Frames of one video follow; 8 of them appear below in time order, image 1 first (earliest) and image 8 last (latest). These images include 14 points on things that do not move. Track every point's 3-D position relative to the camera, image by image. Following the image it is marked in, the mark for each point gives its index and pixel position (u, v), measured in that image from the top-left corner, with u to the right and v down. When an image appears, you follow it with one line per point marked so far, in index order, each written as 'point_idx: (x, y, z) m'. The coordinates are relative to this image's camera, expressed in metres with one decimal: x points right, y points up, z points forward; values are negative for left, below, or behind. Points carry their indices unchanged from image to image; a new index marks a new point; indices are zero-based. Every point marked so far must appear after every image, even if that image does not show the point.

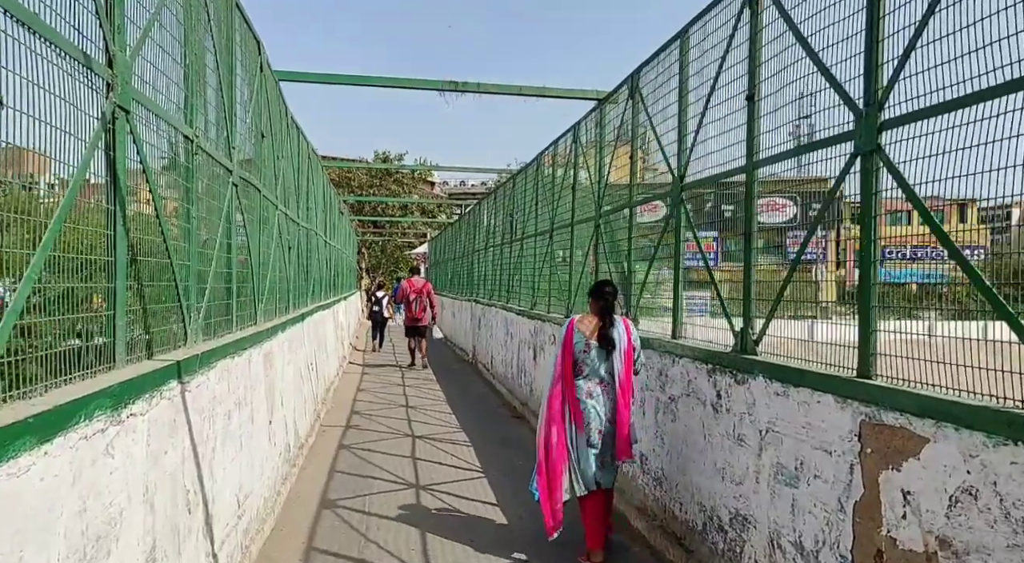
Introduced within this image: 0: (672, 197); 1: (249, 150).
0: (+1.2, +0.6, +5.3) m
1: (-2.1, +1.0, +5.8) m
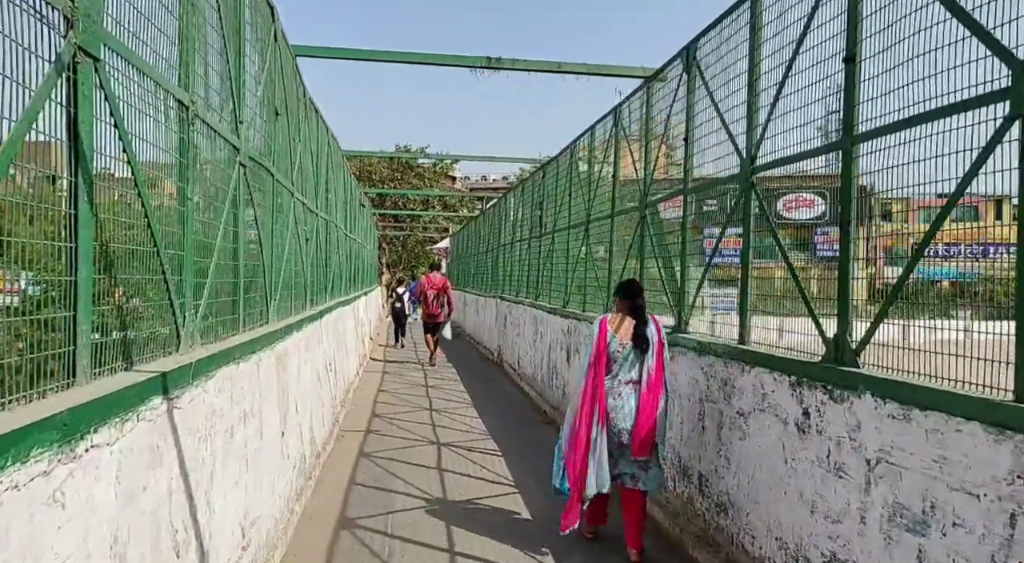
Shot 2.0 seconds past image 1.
0: (+1.4, +0.6, +4.7) m
1: (-1.8, +1.1, +5.3) m
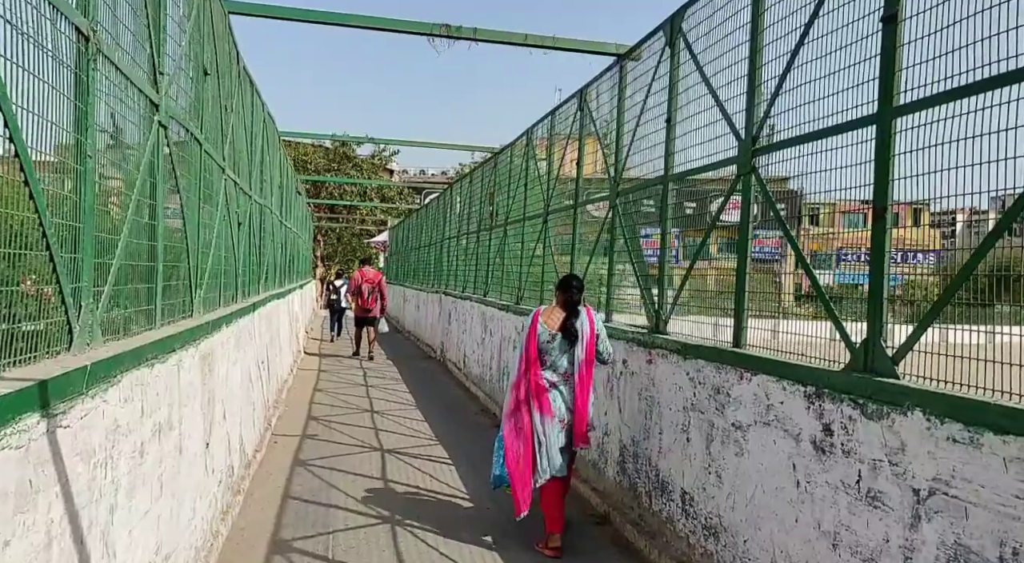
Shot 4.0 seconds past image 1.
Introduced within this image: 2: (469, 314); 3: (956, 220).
0: (+1.3, +0.7, +4.2) m
1: (-2.0, +1.2, +4.5) m
2: (-0.7, -0.5, +12.3) m
3: (+1.5, +0.3, +2.8) m
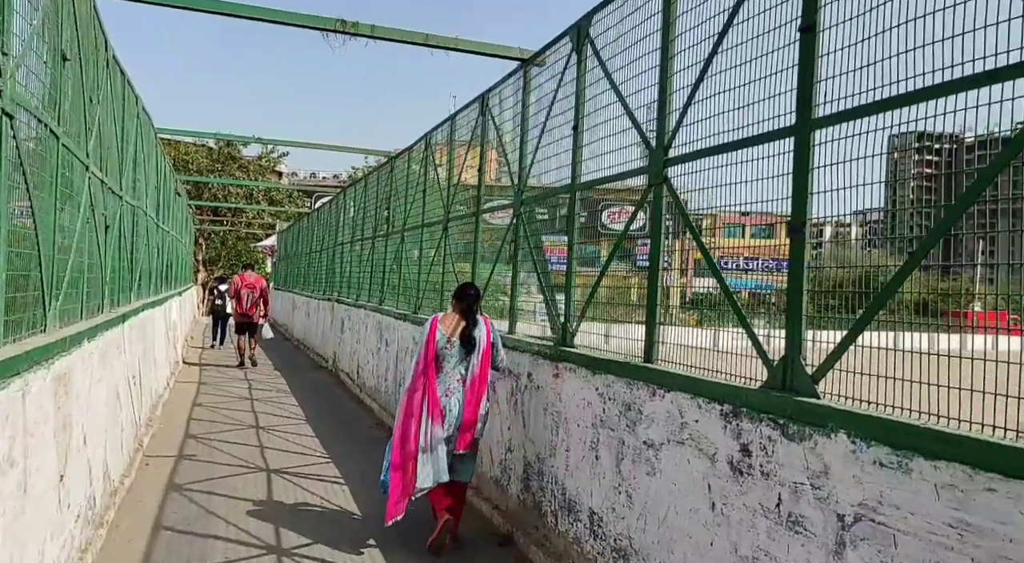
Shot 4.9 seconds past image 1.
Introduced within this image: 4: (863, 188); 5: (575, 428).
0: (+0.7, +0.6, +4.1) m
1: (-2.5, +1.1, +3.9) m
2: (-2.3, -0.7, +11.8) m
3: (+1.2, +0.2, +2.7) m
4: (+1.2, +0.3, +2.6) m
5: (+0.4, -0.9, +4.6) m
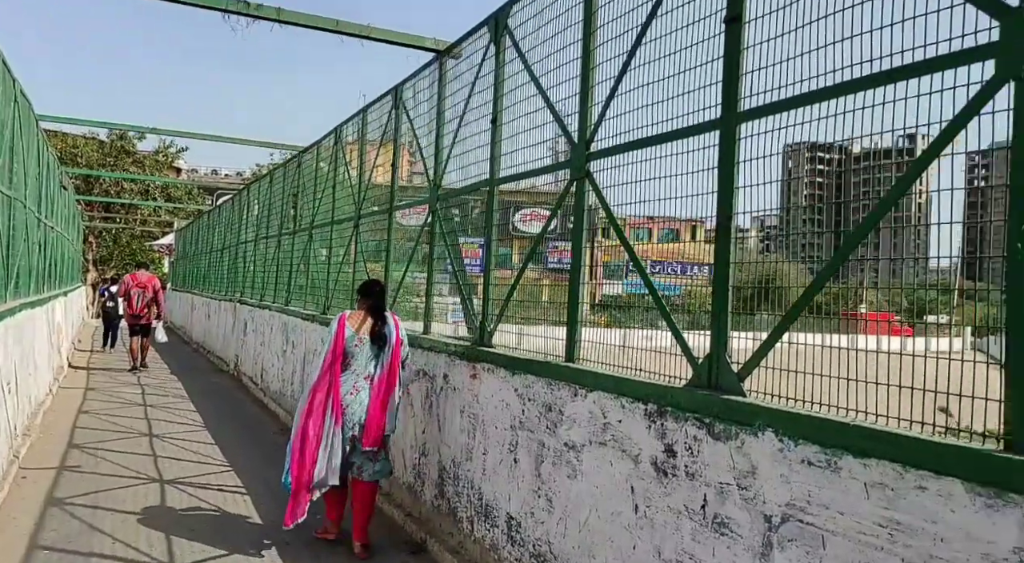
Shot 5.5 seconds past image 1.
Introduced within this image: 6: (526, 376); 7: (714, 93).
0: (+0.3, +0.6, +4.0) m
1: (-2.9, +1.1, +3.5) m
2: (-3.7, -0.6, +11.2) m
3: (+0.9, +0.2, +2.7) m
4: (+1.0, +0.3, +2.6) m
5: (-0.1, -0.9, +4.5) m
6: (+0.1, -0.5, +4.1) m
7: (+0.8, +0.7, +3.0) m
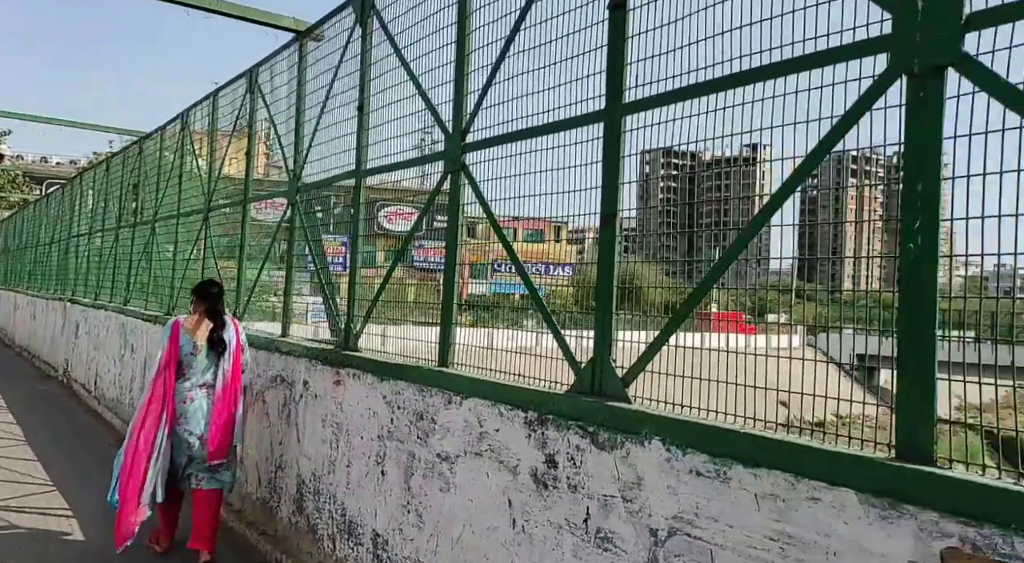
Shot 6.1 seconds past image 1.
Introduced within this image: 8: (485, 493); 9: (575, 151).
0: (-0.3, +0.6, +3.7) m
1: (-3.4, +1.2, +2.7) m
2: (-5.6, -0.6, +10.2) m
3: (+0.5, +0.2, +2.5) m
4: (+0.5, +0.3, +2.5) m
5: (-0.9, -0.9, +4.1) m
6: (-0.6, -0.5, +3.8) m
7: (+0.3, +0.7, +2.8) m
8: (-0.1, -0.9, +3.1) m
9: (+0.2, +0.5, +2.9) m
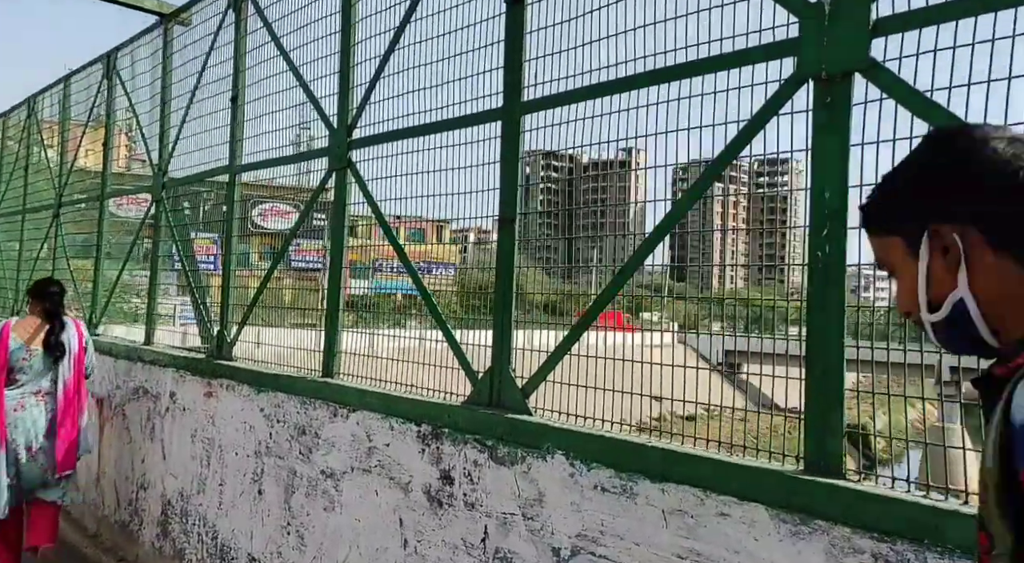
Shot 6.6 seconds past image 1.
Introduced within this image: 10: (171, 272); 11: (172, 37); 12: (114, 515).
0: (-0.9, +0.6, +3.5) m
1: (-3.7, +1.1, +1.9) m
2: (-7.0, -0.6, +9.0) m
3: (+0.1, +0.2, +2.4) m
4: (+0.2, +0.3, +2.4) m
5: (-1.4, -0.9, +3.8) m
6: (-1.1, -0.5, +3.6) m
7: (-0.1, +0.7, +2.7) m
8: (-0.5, -0.9, +2.9) m
9: (-0.2, +0.5, +2.8) m
10: (-2.3, +0.1, +4.9) m
11: (-2.4, +1.7, +5.2) m
12: (-2.7, -1.6, +5.0) m
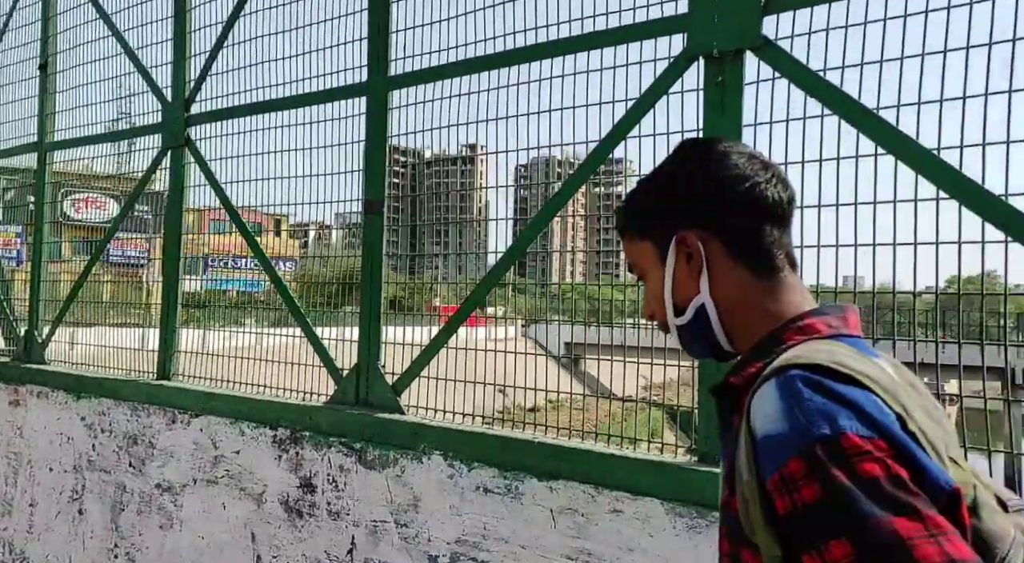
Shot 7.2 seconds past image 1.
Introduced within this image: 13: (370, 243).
0: (-1.5, +0.6, +3.1) m
1: (-3.9, +1.2, +1.0) m
2: (-8.6, -0.6, +7.3) m
3: (-0.3, +0.2, +2.3) m
4: (-0.2, +0.4, +2.2) m
5: (-2.1, -0.9, +3.3) m
6: (-1.7, -0.5, +3.1) m
7: (-0.5, +0.8, +2.5) m
8: (-1.0, -0.9, +2.6) m
9: (-0.6, +0.5, +2.5) m
10: (-3.1, +0.1, +4.2) m
11: (-3.3, +1.8, +4.4) m
12: (-3.5, -1.5, +4.2) m
13: (-0.5, +0.1, +2.4) m
